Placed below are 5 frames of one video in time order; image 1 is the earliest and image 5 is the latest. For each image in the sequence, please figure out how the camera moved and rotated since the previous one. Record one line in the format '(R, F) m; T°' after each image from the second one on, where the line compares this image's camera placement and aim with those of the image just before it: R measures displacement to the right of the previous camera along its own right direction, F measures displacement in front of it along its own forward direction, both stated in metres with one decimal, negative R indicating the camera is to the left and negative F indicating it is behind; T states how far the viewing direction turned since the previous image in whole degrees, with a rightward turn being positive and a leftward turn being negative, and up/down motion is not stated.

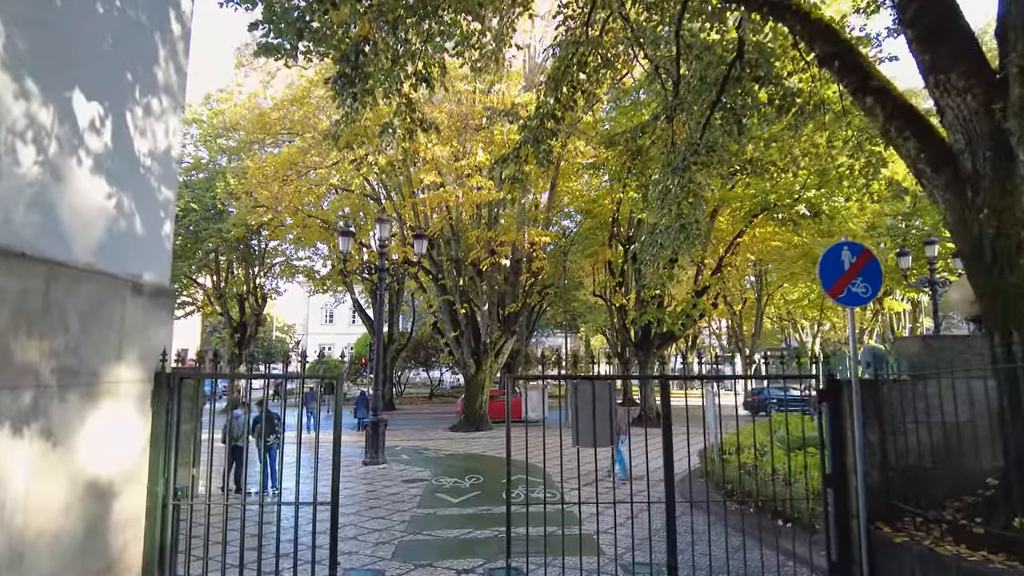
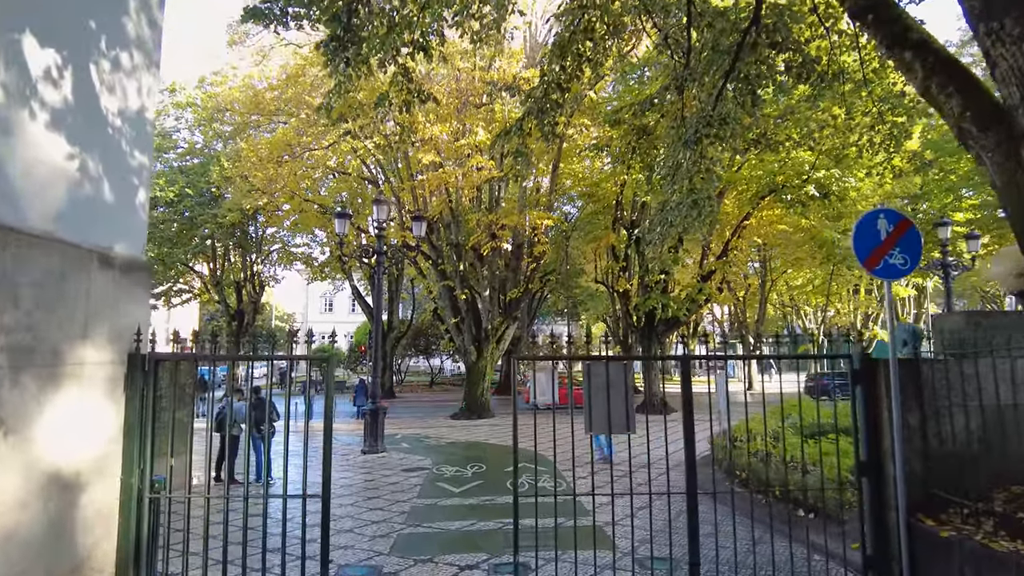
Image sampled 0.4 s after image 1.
(0.0, +0.4) m; 0°
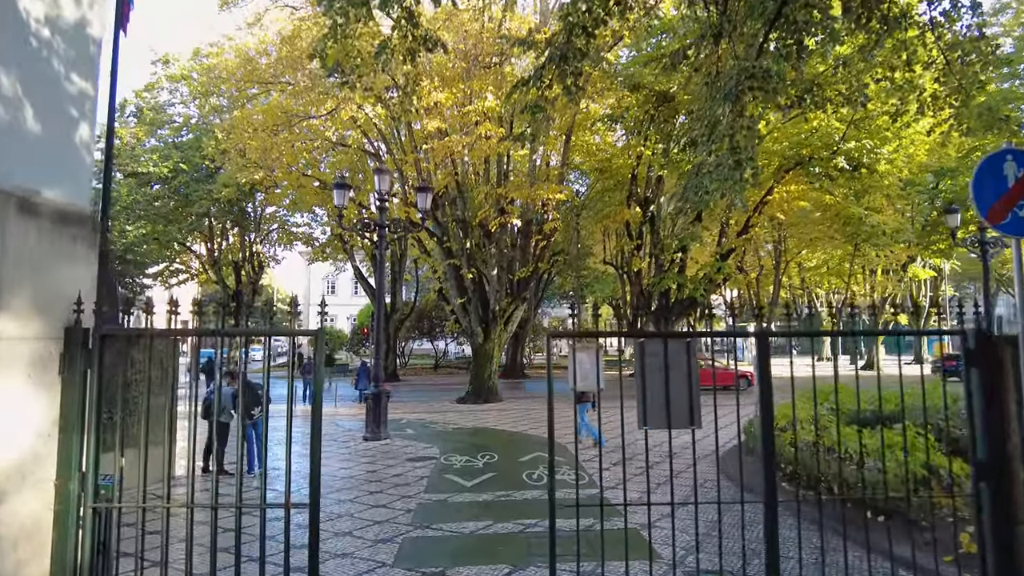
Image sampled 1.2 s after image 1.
(-0.2, +0.8) m; 0°
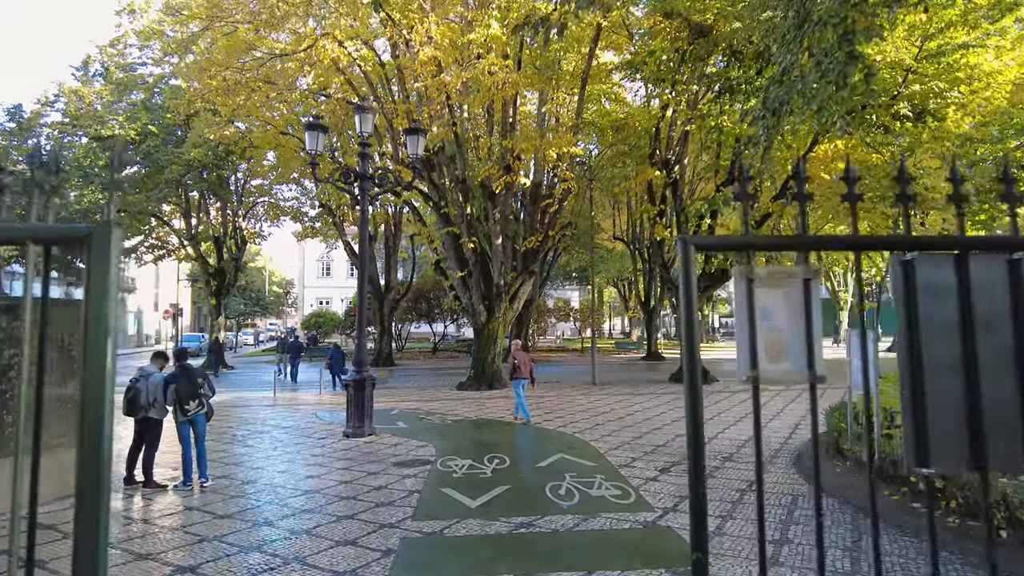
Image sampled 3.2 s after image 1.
(-0.2, +2.0) m; 0°
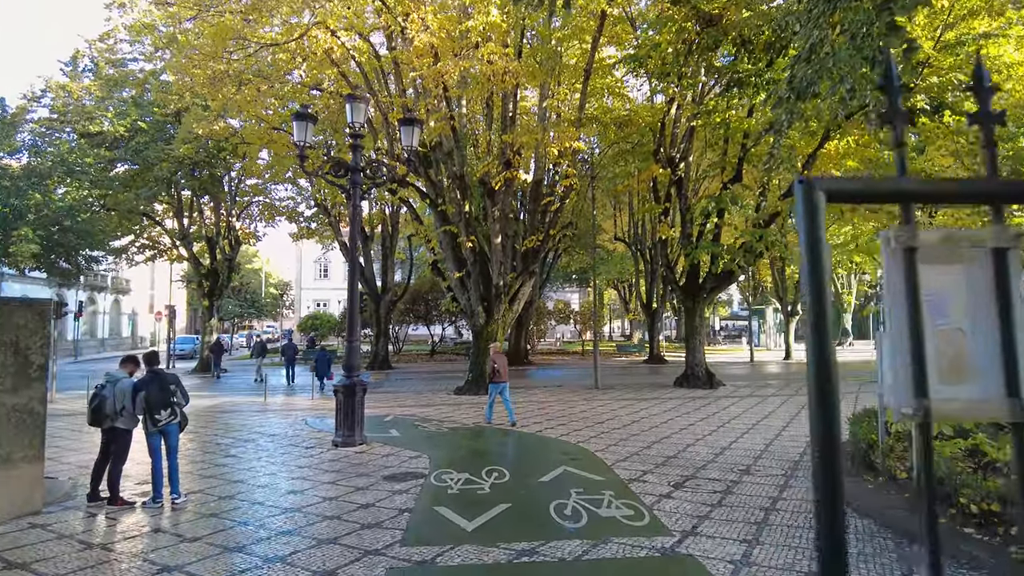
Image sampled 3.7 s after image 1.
(0.0, +0.5) m; 0°
